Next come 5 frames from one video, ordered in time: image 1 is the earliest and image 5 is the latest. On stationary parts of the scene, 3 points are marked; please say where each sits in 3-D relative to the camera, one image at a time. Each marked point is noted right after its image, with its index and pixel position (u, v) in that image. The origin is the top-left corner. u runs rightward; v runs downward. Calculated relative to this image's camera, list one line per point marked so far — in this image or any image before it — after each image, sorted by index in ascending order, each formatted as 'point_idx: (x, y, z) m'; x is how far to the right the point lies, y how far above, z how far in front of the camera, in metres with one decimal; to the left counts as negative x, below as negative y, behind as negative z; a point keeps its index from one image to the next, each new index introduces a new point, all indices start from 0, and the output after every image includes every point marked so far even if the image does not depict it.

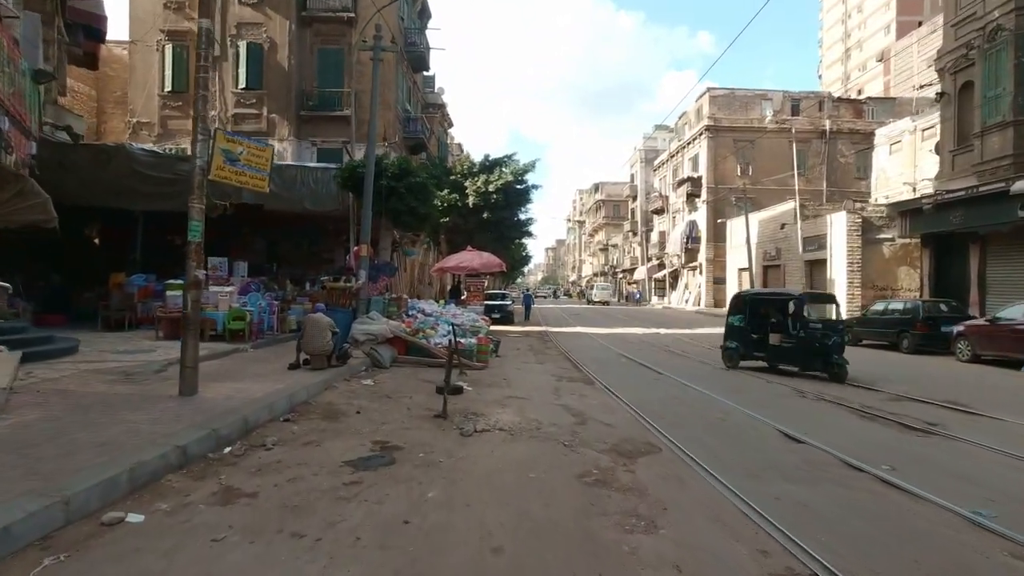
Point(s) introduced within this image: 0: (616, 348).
0: (+3.6, -2.1, +19.7) m
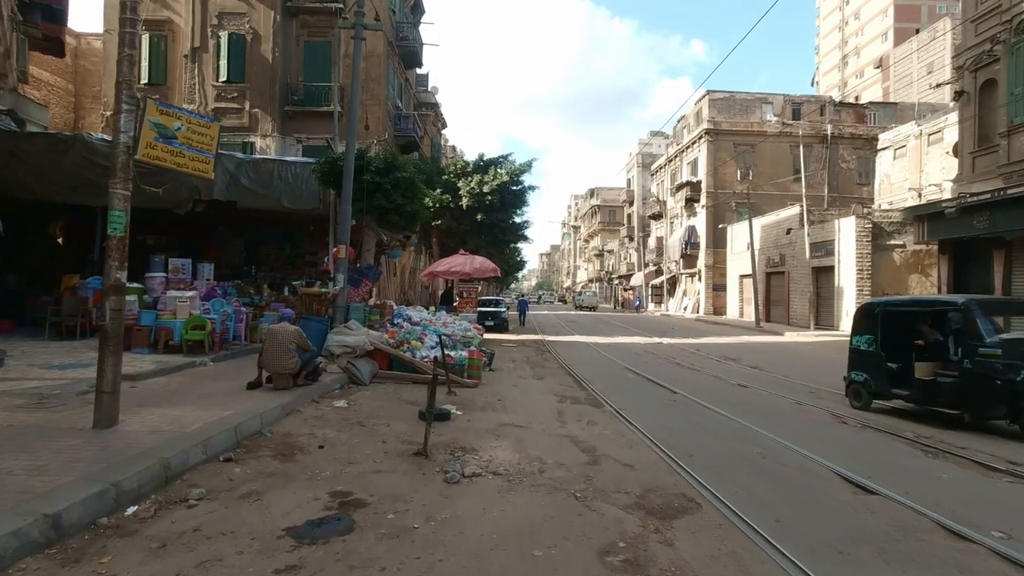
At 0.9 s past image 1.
0: (+3.4, -2.3, +18.3) m
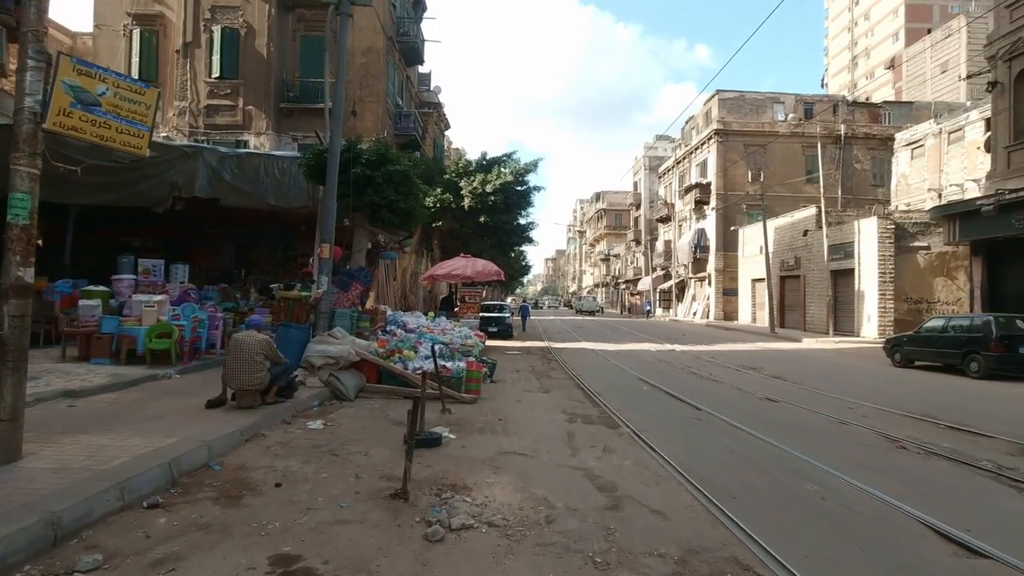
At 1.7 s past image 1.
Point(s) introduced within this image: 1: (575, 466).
0: (+3.5, -2.4, +17.0) m
1: (+0.7, -2.0, +6.3) m
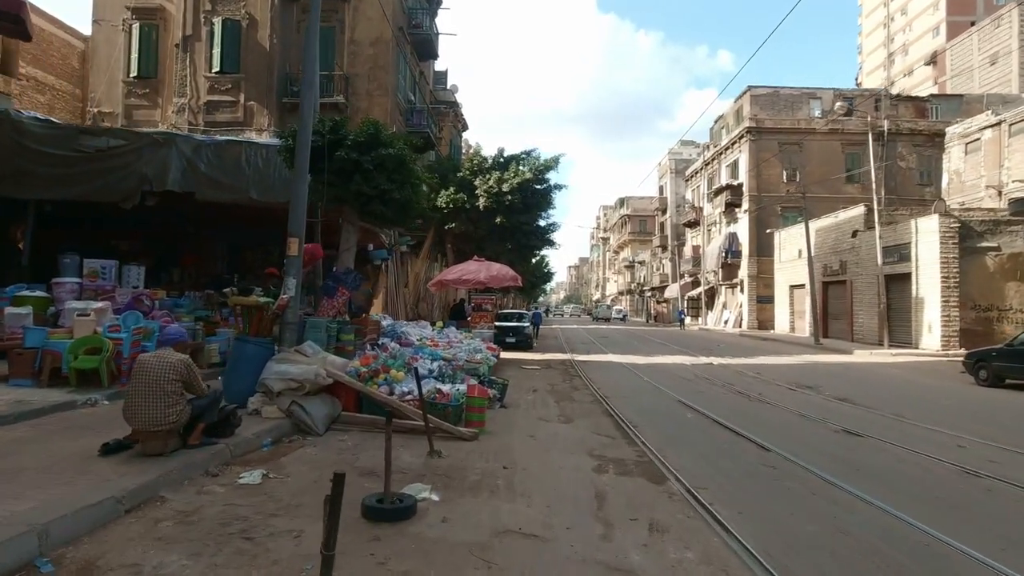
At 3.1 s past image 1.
0: (+4.0, -2.6, +14.7) m
1: (+0.7, -2.0, +4.1) m
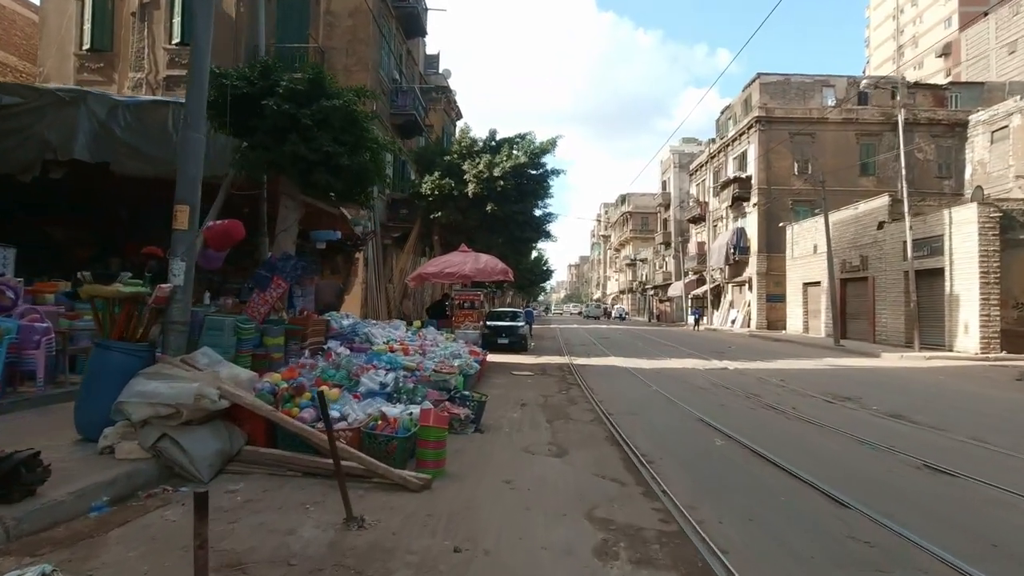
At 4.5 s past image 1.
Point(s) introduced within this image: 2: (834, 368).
0: (+3.6, -2.4, +12.4) m
1: (+0.4, -1.9, +1.7) m
2: (+11.1, -2.7, +19.1) m
